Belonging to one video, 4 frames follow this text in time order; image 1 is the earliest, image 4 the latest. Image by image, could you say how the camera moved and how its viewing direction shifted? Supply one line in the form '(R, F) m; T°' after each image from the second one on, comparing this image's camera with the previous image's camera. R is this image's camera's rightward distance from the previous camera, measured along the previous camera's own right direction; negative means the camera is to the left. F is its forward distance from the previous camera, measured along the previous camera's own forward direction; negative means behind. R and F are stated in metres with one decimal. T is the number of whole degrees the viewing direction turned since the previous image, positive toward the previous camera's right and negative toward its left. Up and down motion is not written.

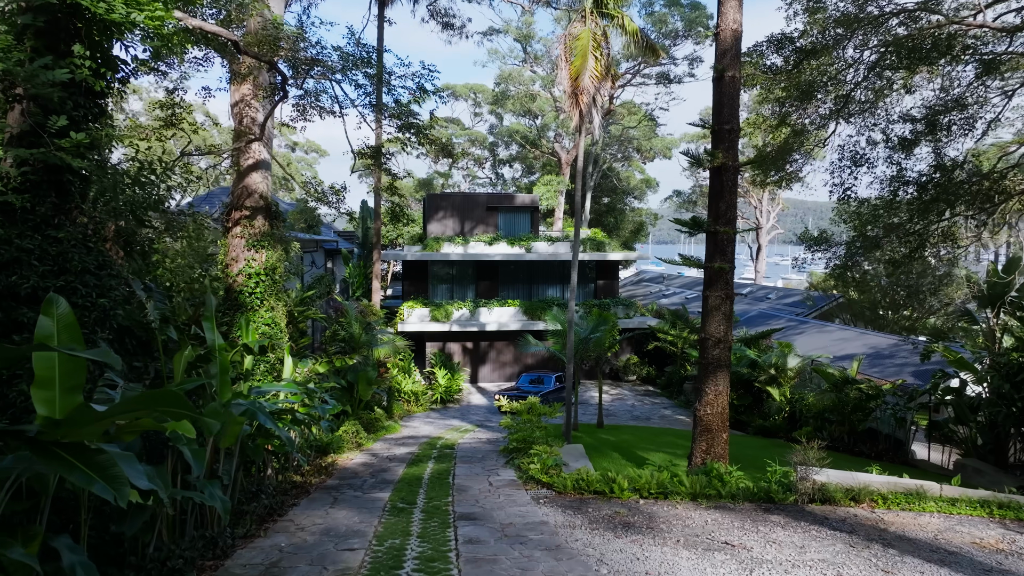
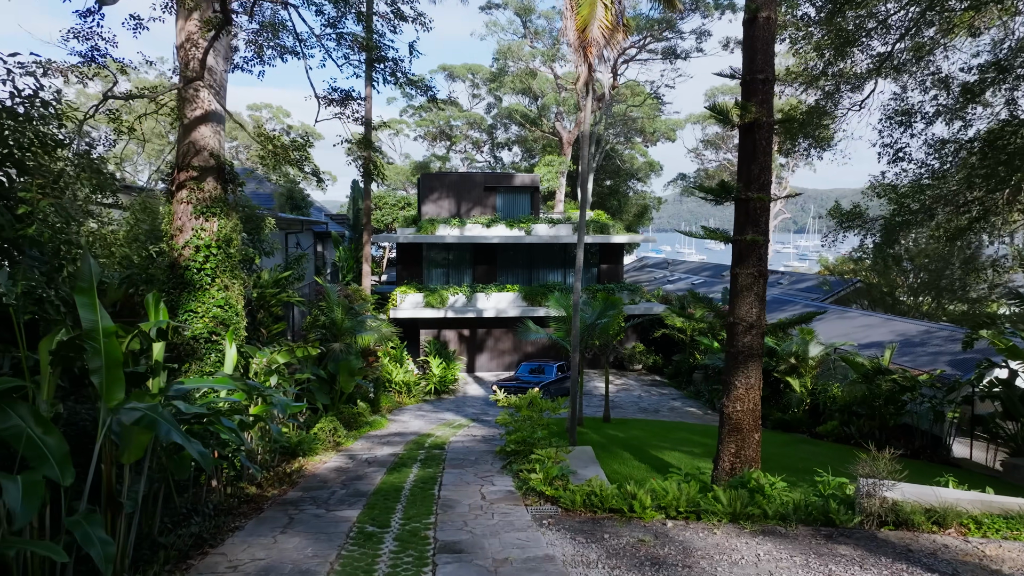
(0.0, +1.7) m; 0°
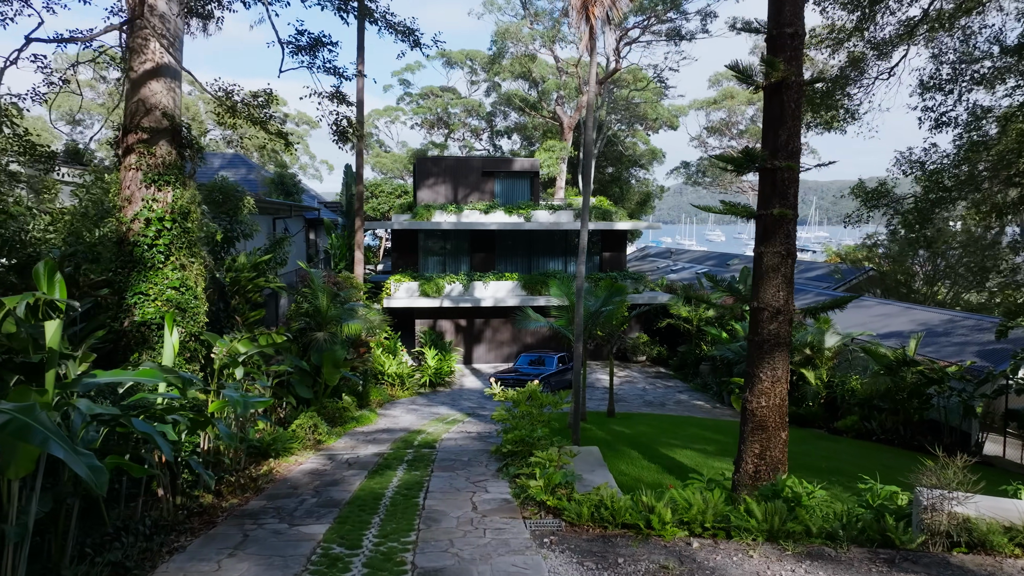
(0.0, +1.1) m; 0°
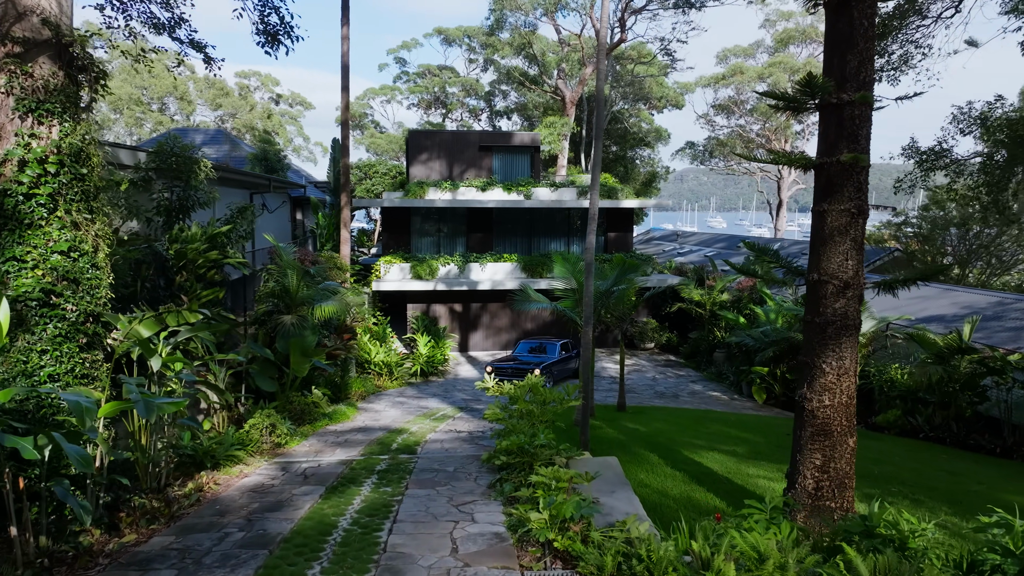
(0.0, +1.9) m; 0°
